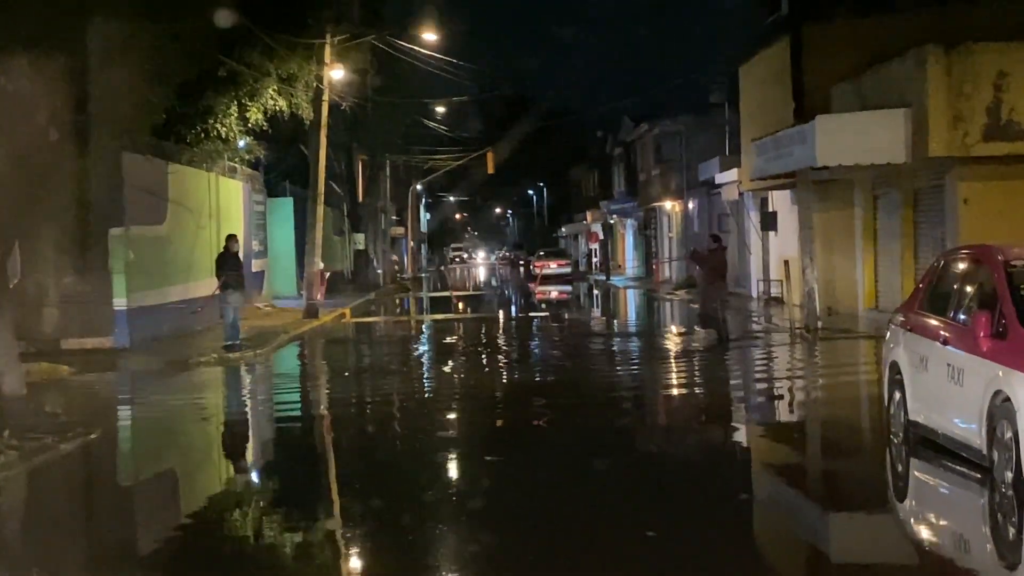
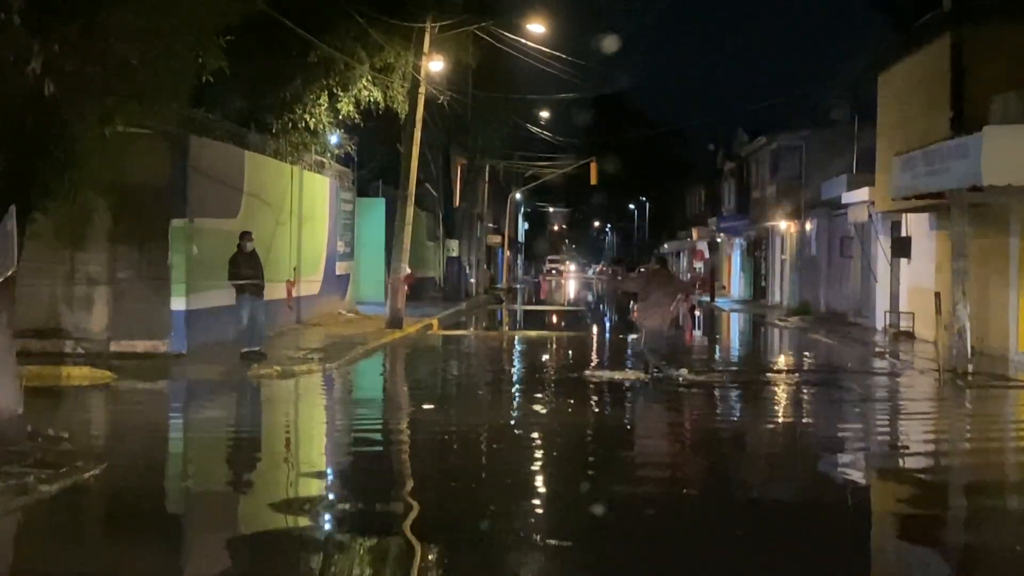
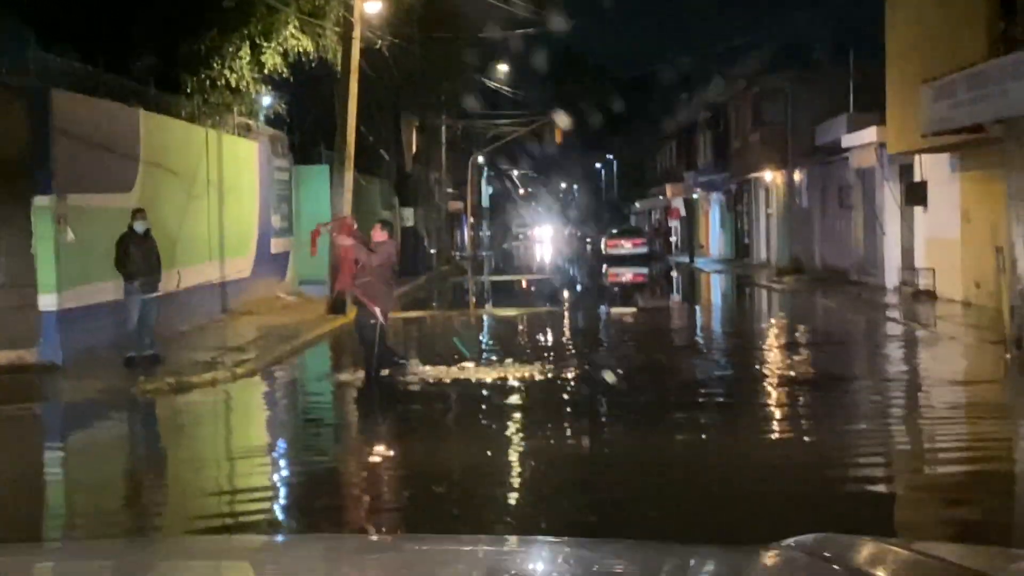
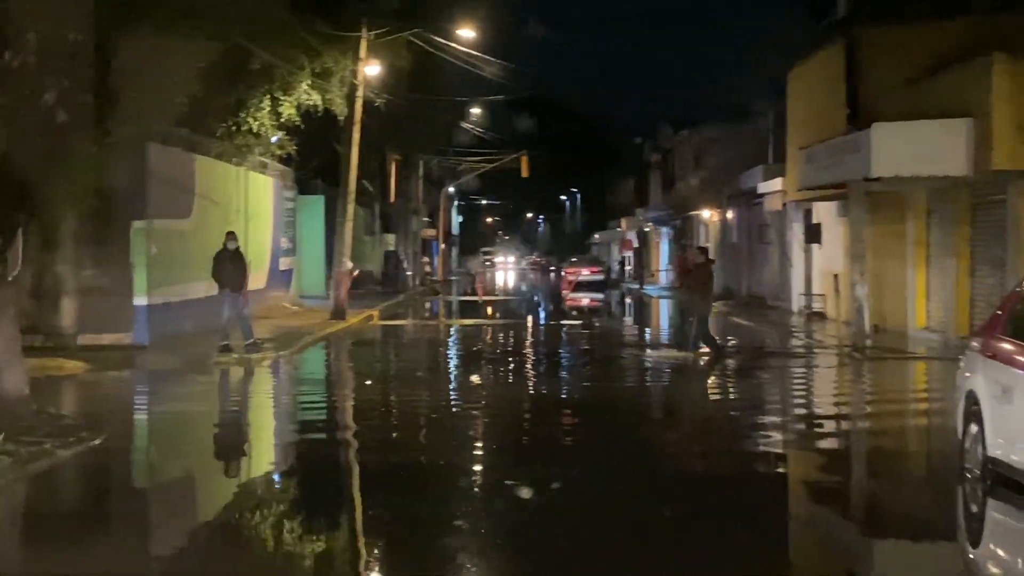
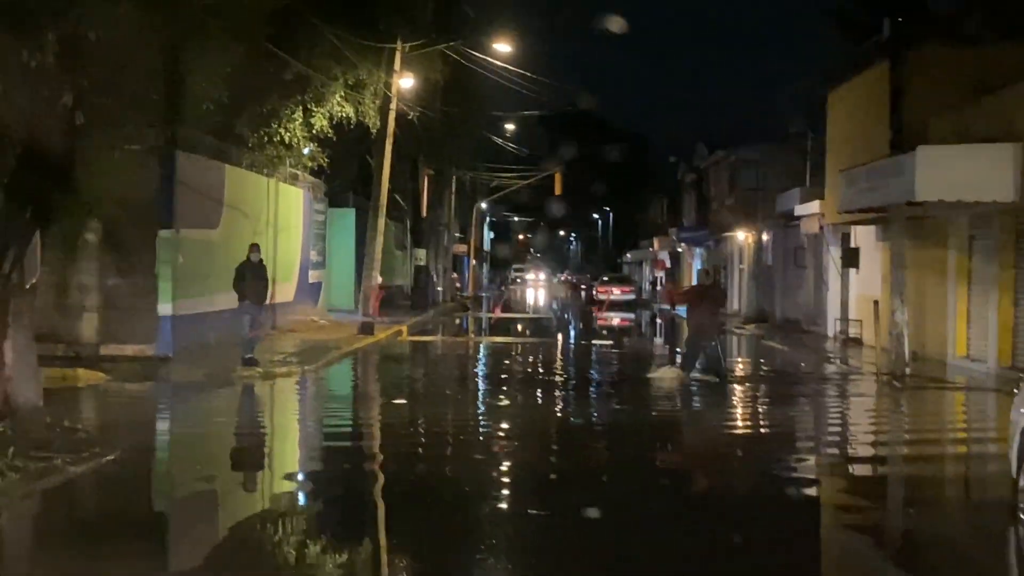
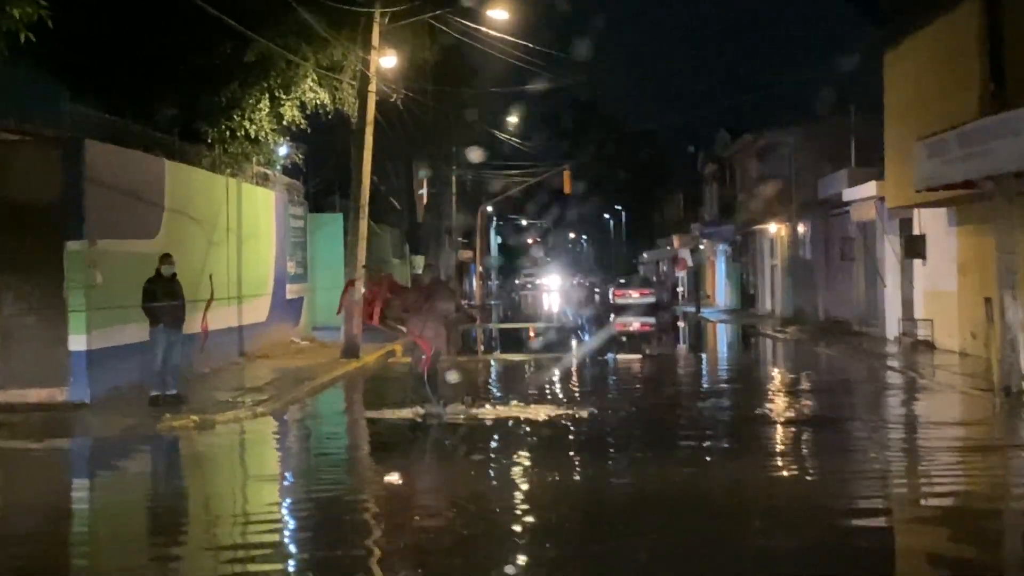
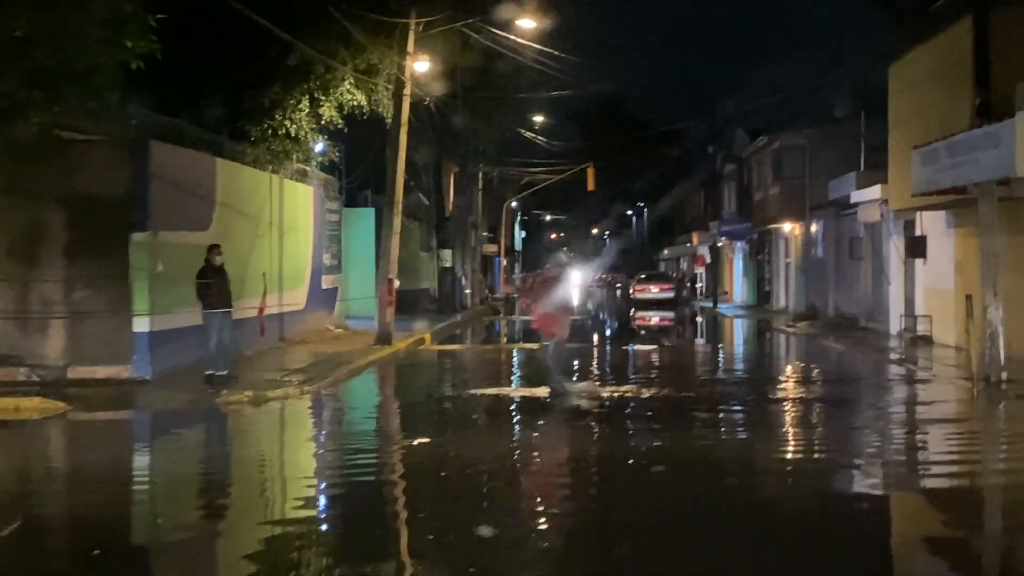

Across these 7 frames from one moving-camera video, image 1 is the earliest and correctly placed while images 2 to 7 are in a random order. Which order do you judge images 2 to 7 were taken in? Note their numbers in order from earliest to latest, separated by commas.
4, 5, 2, 7, 6, 3
